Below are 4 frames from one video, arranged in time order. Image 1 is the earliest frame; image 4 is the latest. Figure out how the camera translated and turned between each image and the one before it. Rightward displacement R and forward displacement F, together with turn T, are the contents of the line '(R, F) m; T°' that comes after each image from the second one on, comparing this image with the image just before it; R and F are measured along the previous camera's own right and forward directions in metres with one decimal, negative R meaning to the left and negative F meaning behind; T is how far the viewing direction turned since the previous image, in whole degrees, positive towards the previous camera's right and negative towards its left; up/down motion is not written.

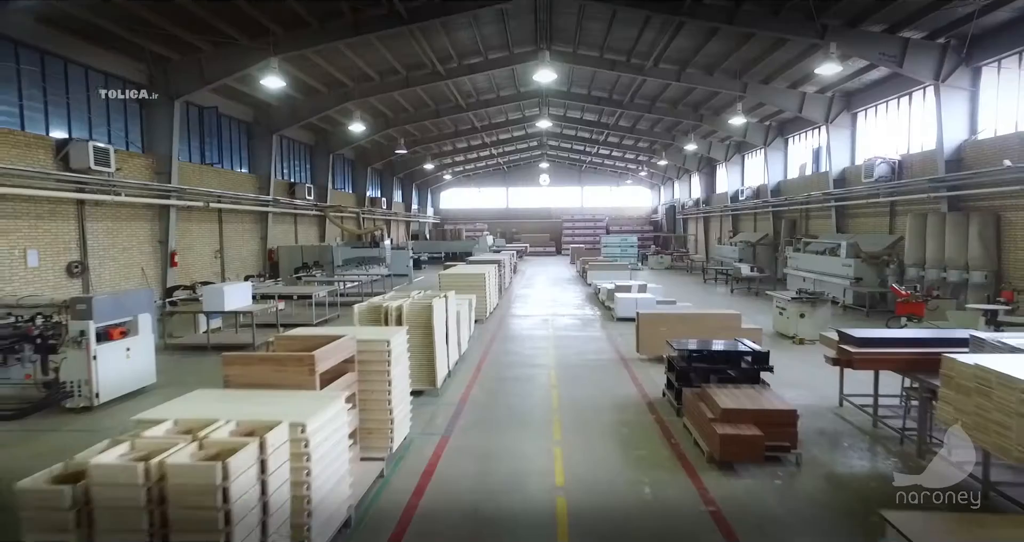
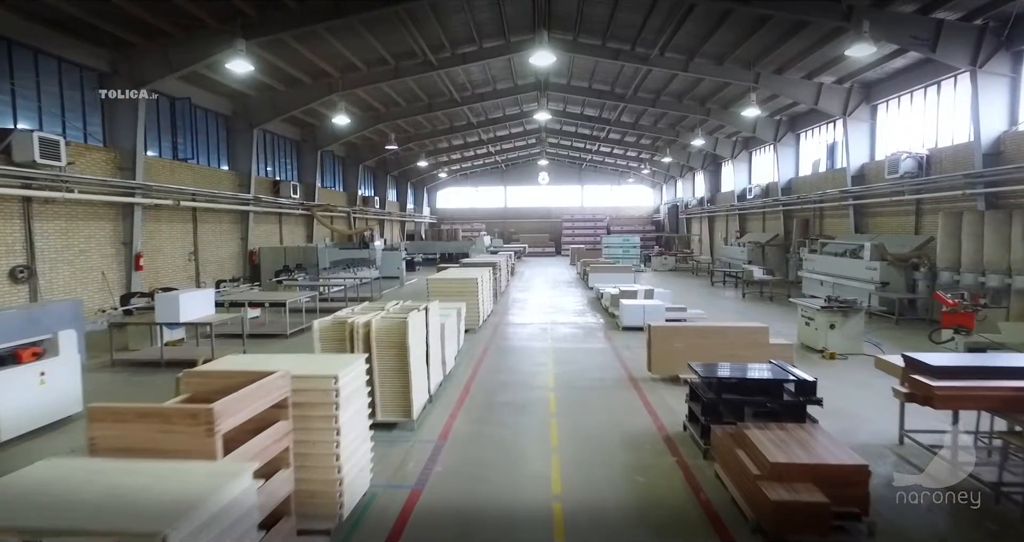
(+0.1, +0.9) m; 0°
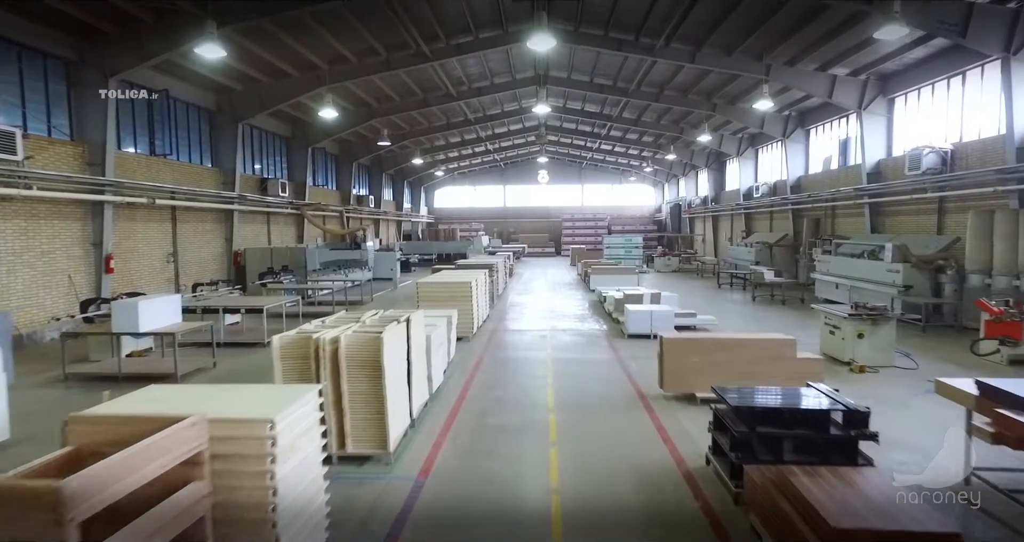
(0.0, +0.6) m; 0°
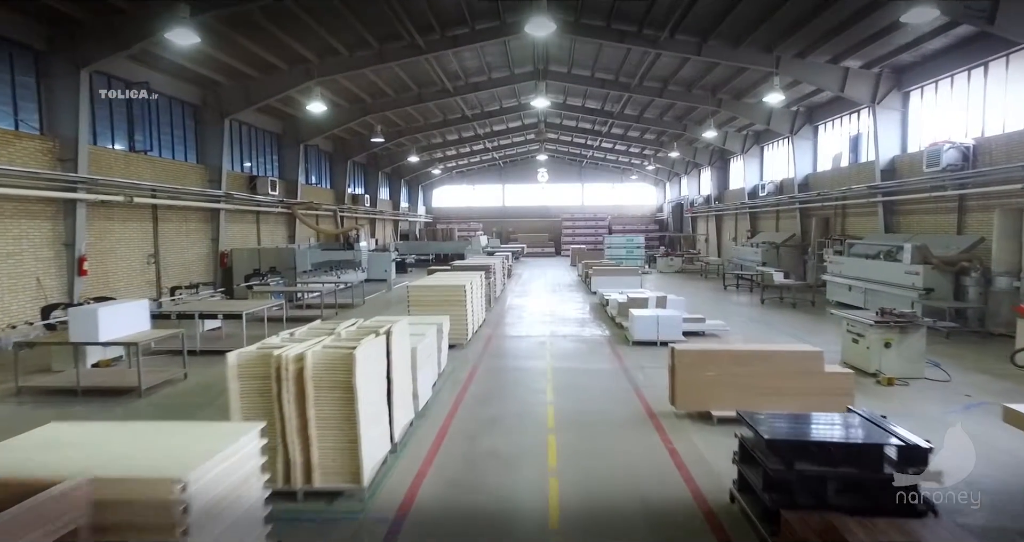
(0.0, +0.5) m; 0°
